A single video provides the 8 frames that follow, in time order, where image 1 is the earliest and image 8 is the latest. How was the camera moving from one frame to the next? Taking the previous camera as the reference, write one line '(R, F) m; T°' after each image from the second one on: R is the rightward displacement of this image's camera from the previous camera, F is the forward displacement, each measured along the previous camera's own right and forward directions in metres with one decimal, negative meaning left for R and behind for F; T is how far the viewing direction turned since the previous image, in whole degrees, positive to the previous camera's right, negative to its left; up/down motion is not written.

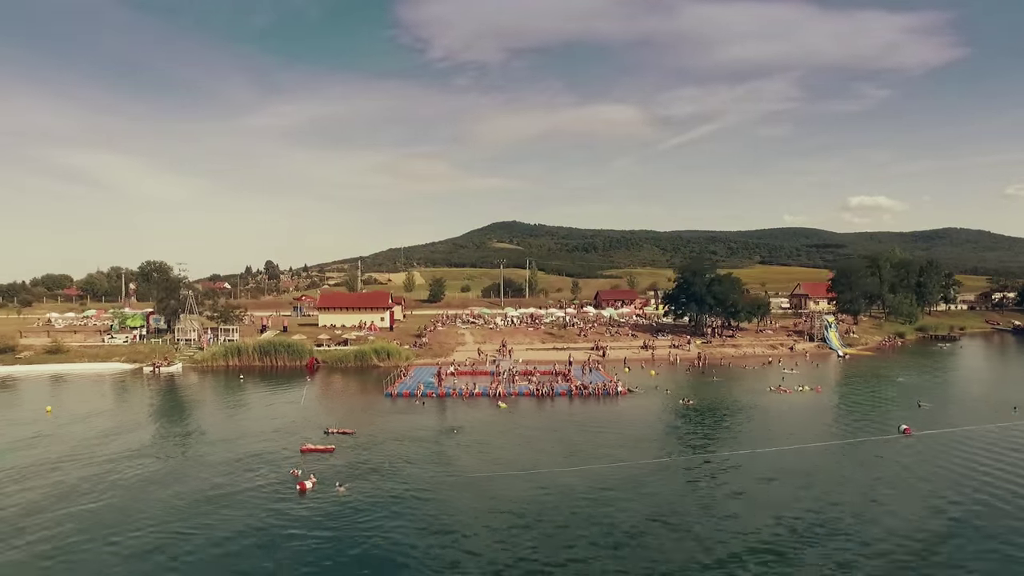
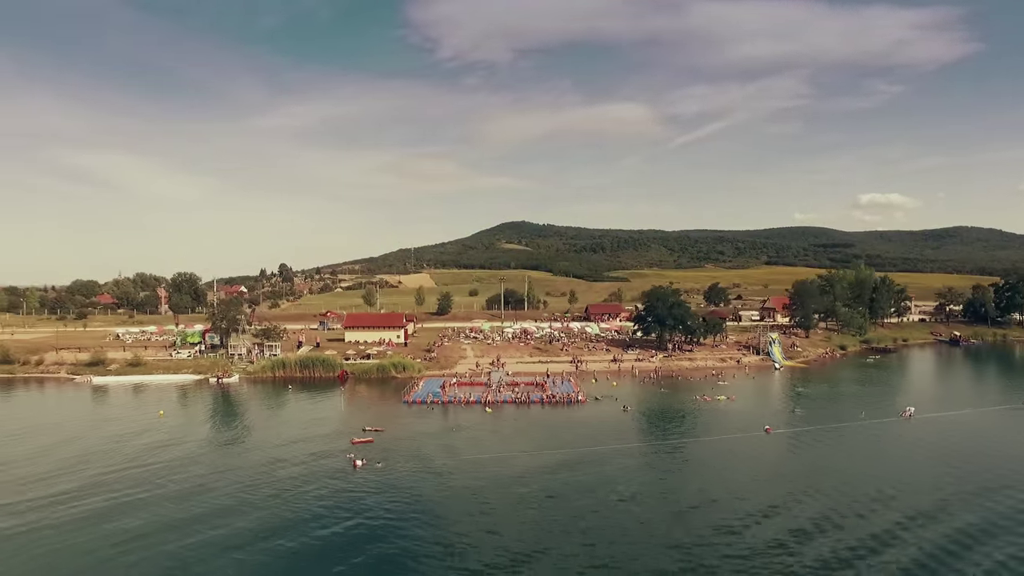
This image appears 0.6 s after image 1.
(+1.2, -6.8) m; -1°
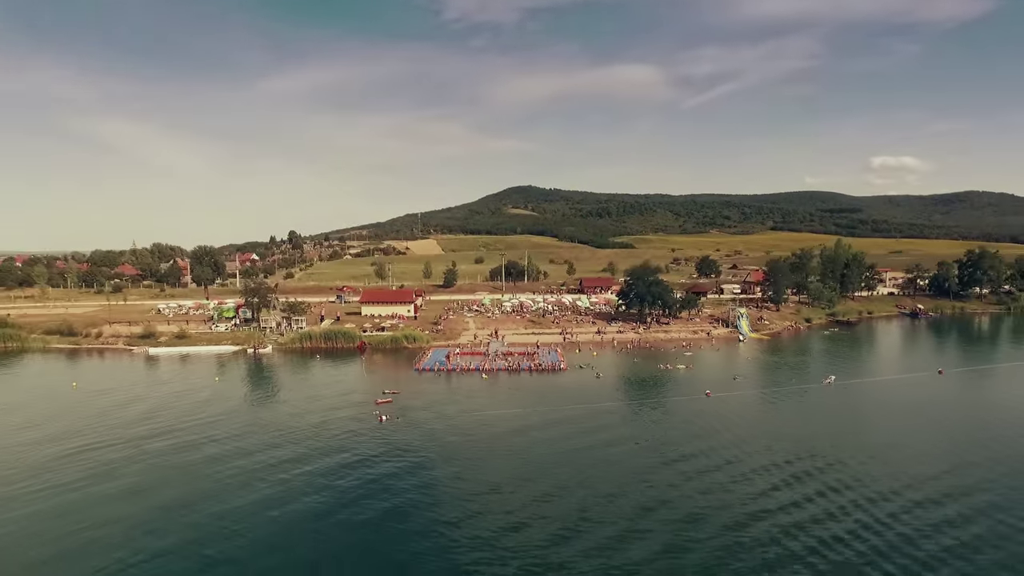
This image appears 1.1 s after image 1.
(+0.8, -5.1) m; -1°
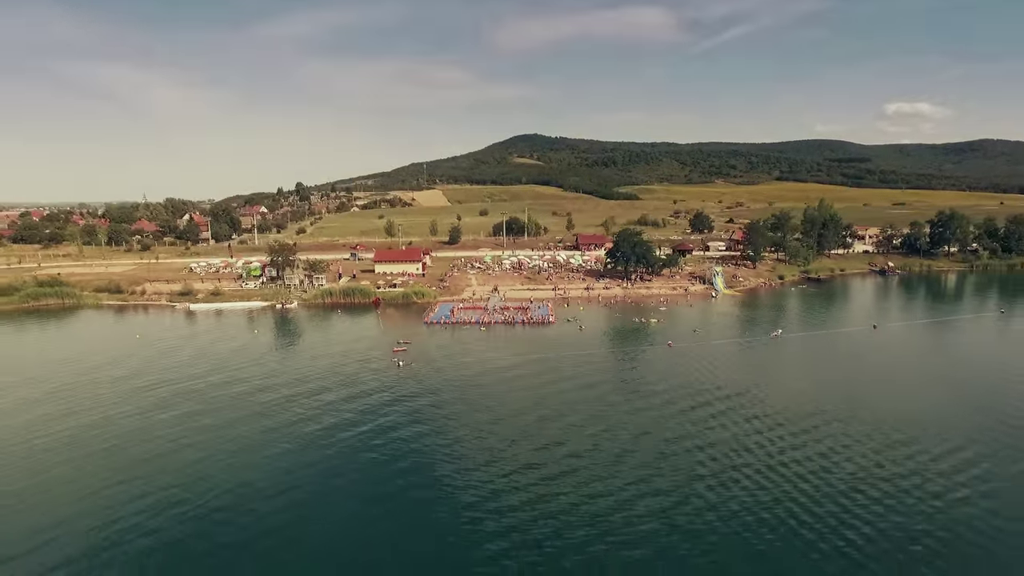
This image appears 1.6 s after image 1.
(+0.7, -5.0) m; -1°
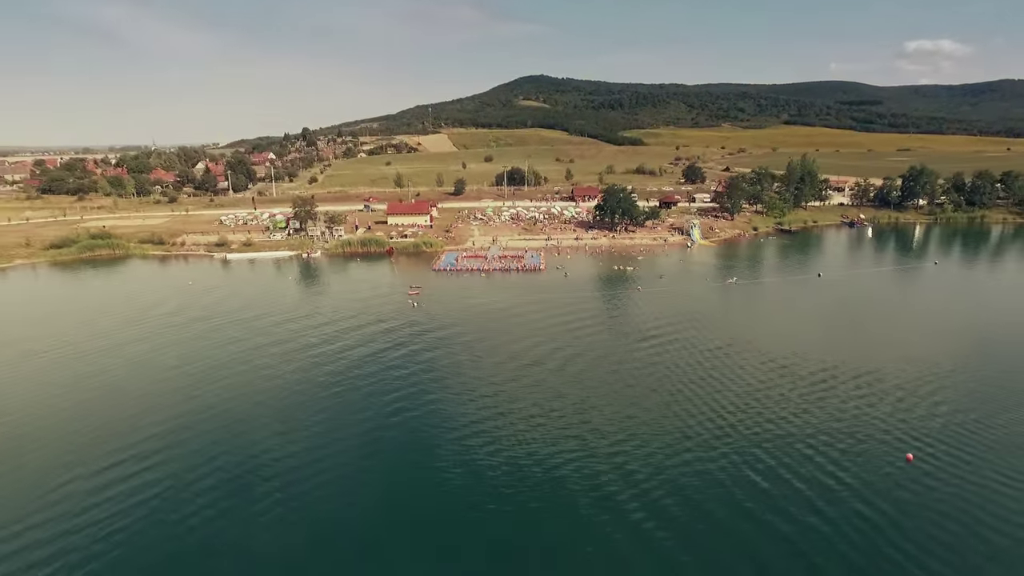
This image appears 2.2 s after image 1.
(+0.7, -6.2) m; -1°
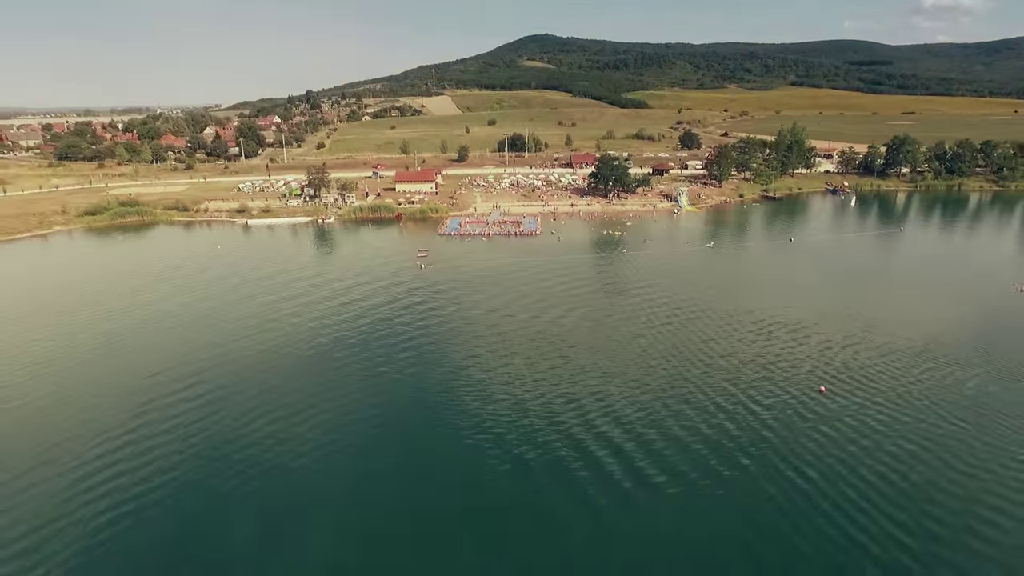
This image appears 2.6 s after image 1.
(+0.4, -4.5) m; 0°
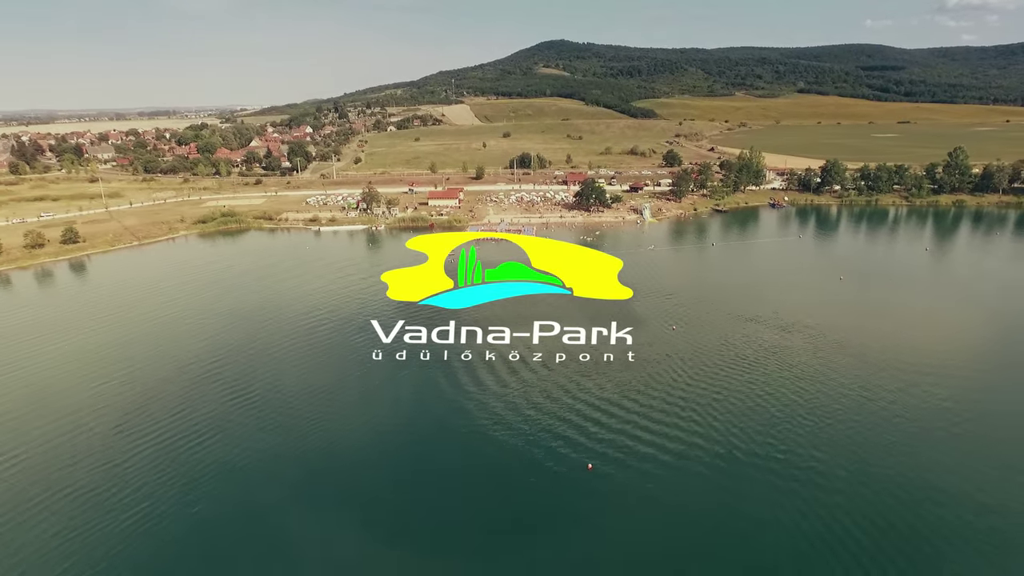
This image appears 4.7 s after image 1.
(+1.9, -19.1) m; -2°
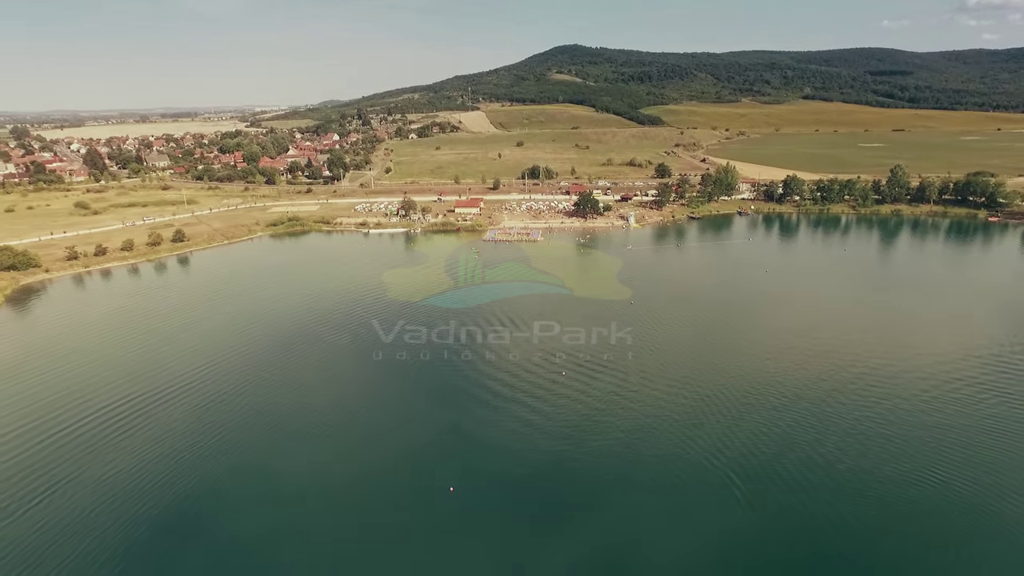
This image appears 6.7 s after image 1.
(+0.6, -18.4) m; -1°
